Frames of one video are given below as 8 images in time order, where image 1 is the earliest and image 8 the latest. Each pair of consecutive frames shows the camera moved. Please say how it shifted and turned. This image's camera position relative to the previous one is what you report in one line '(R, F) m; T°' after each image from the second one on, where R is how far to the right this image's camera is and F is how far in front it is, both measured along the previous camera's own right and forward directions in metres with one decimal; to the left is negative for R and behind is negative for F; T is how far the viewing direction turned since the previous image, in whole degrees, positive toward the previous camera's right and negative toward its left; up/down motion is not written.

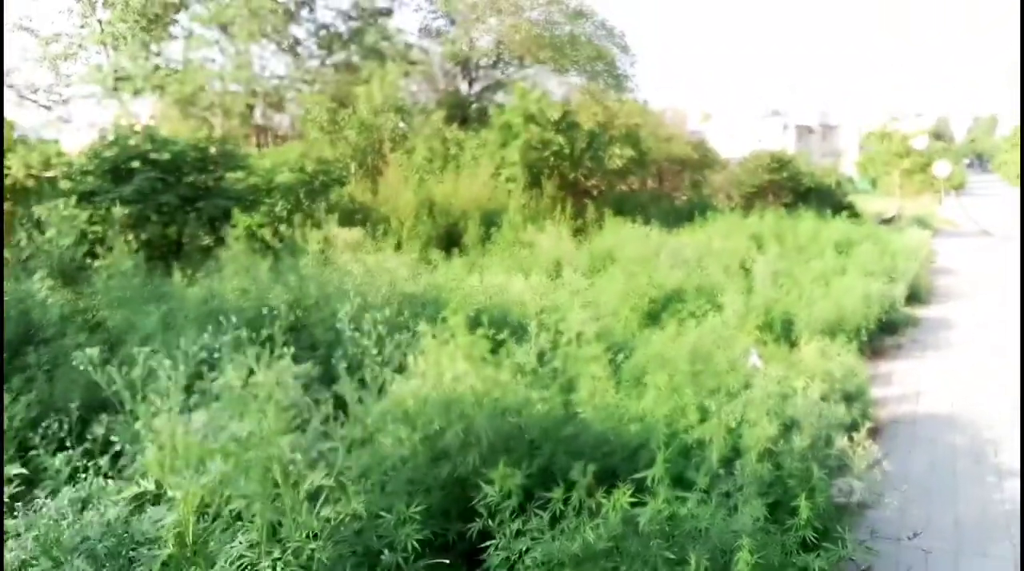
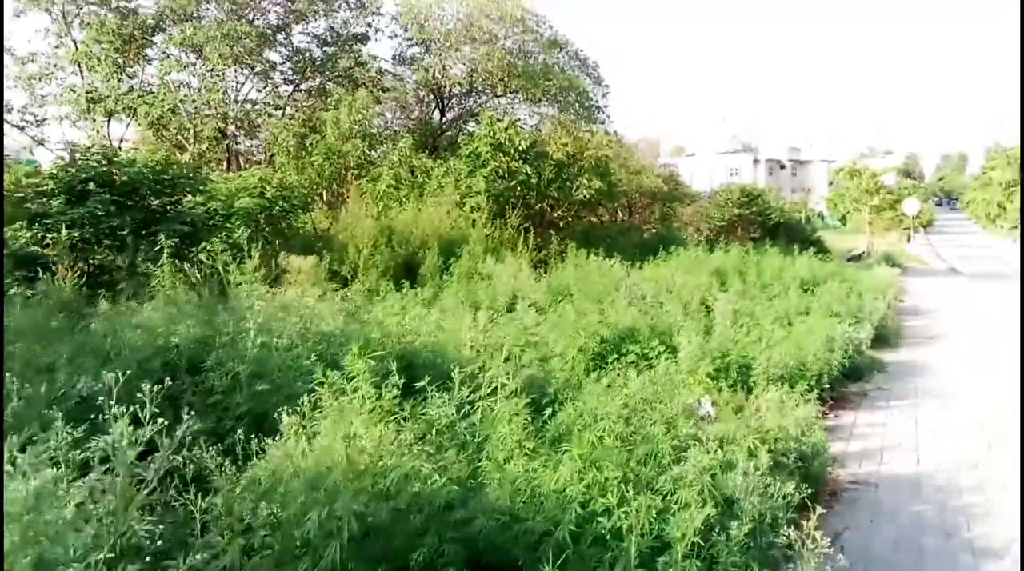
(+0.1, +0.2) m; +2°
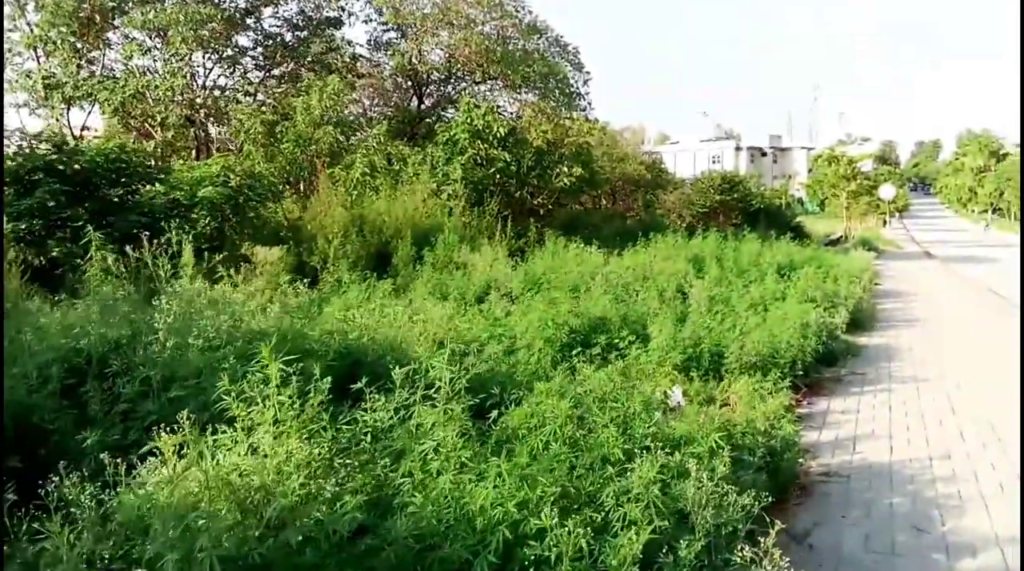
(+0.1, +0.1) m; +1°
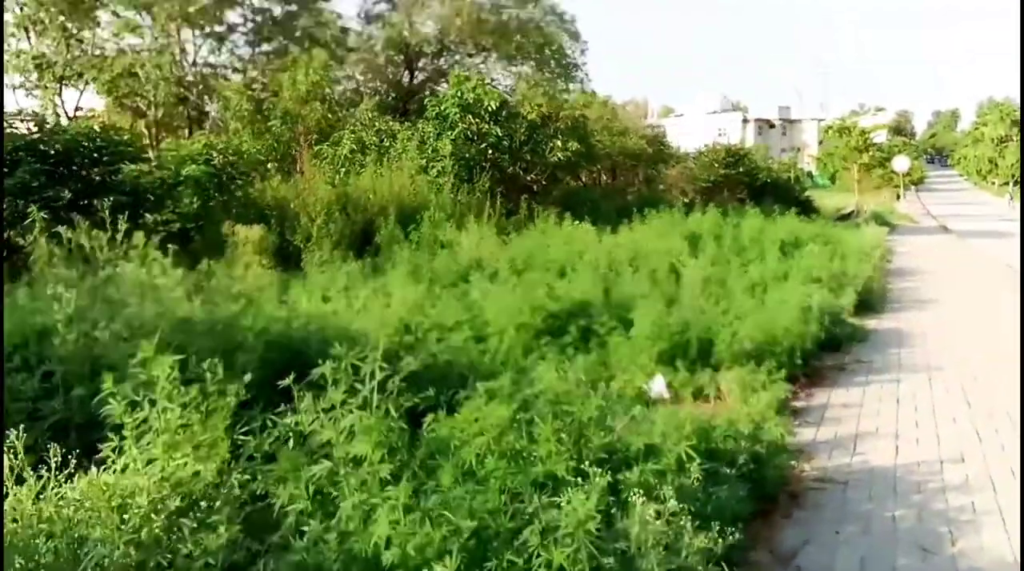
(+0.1, +0.2) m; 0°
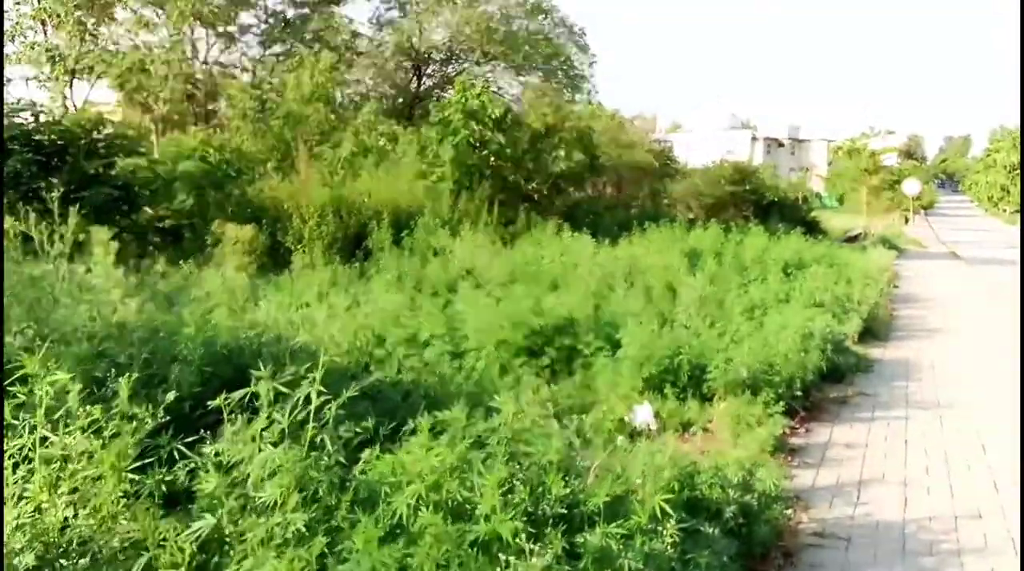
(+0.1, +0.2) m; 0°
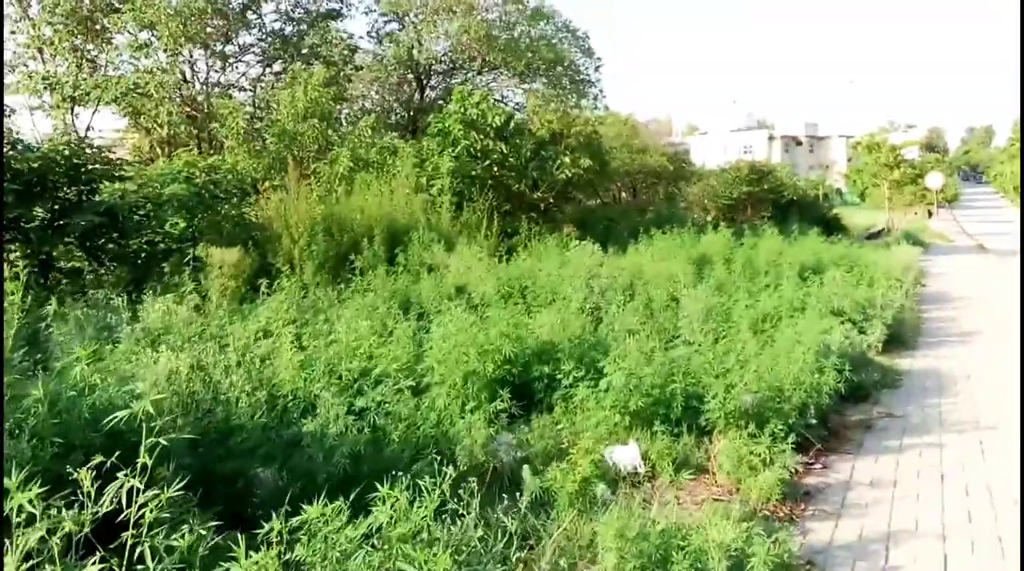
(+0.2, +0.3) m; -2°
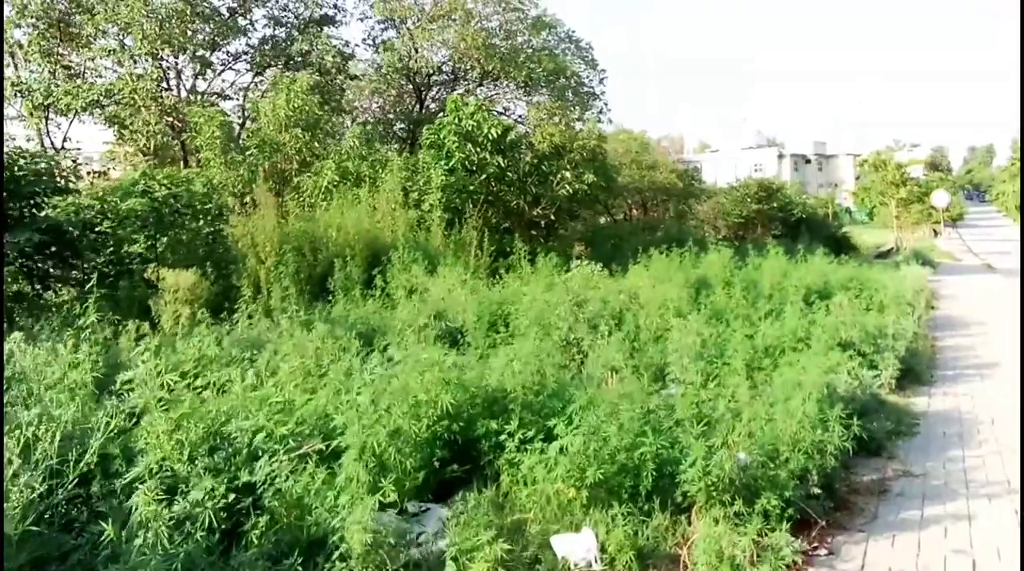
(+0.2, +0.4) m; -1°
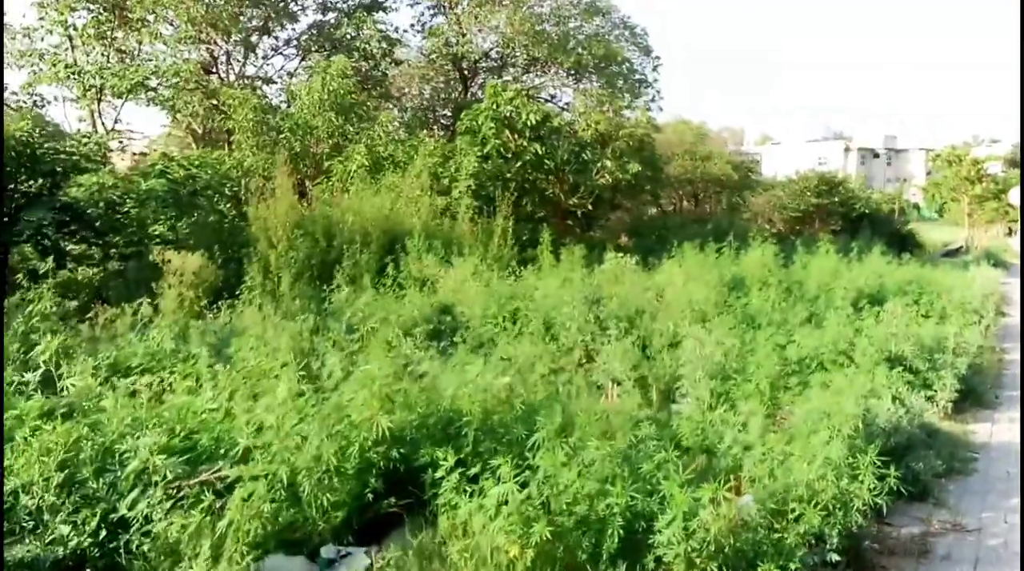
(+0.2, +0.3) m; -4°
